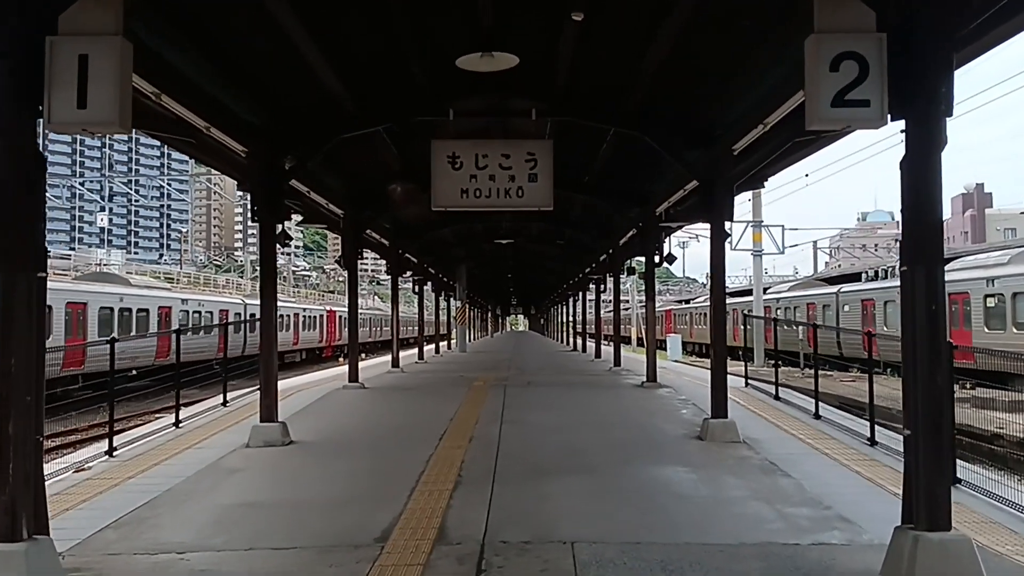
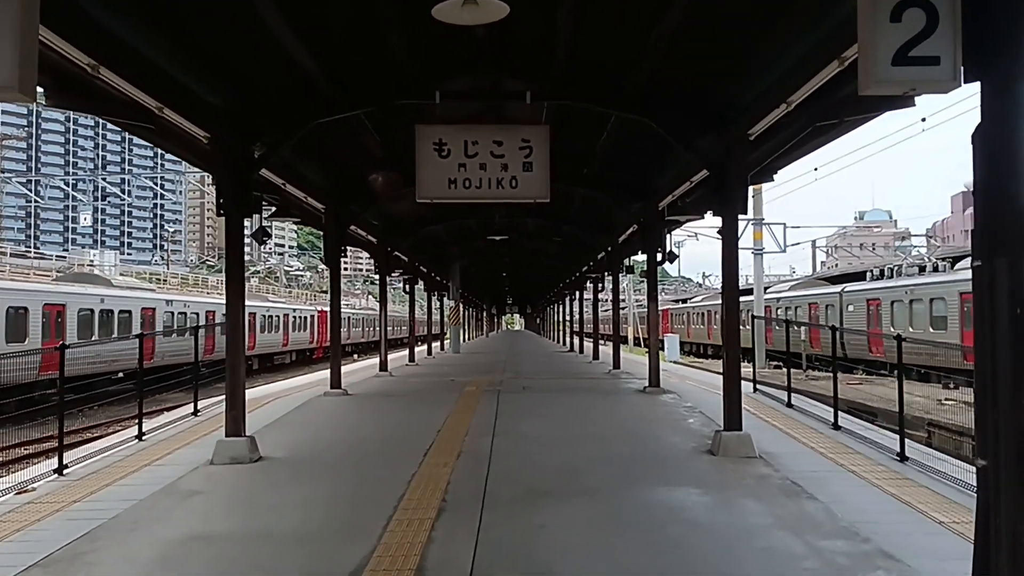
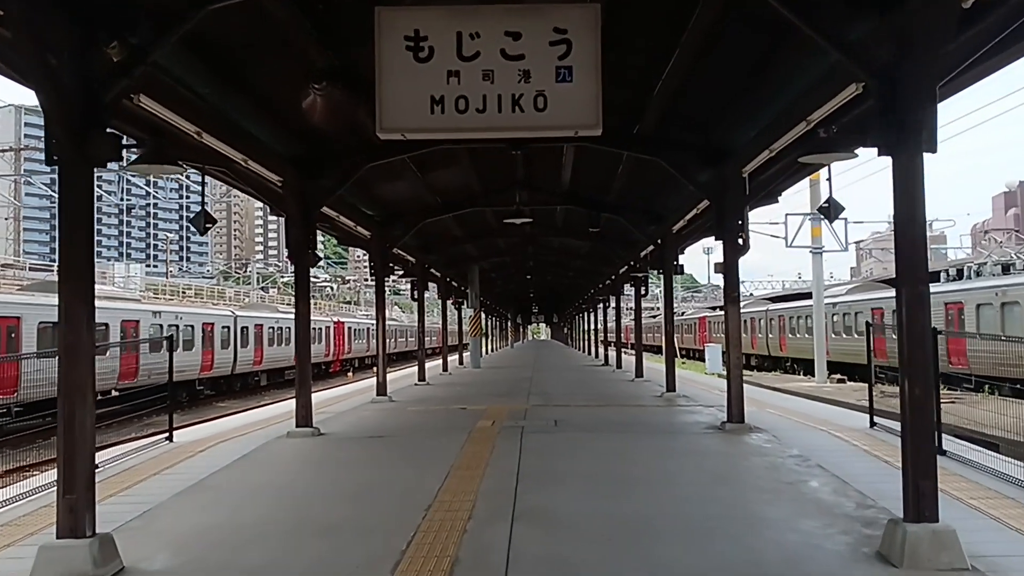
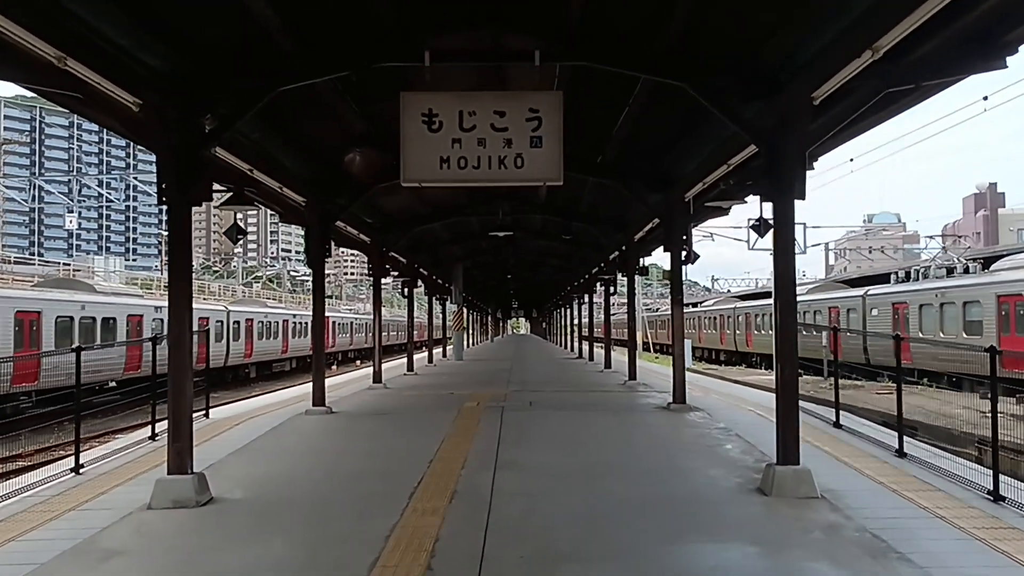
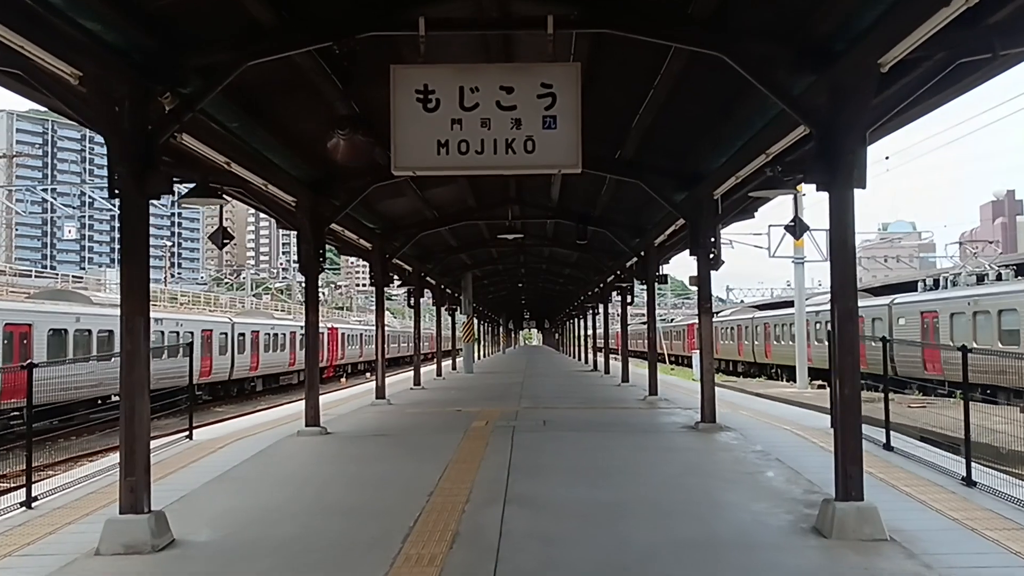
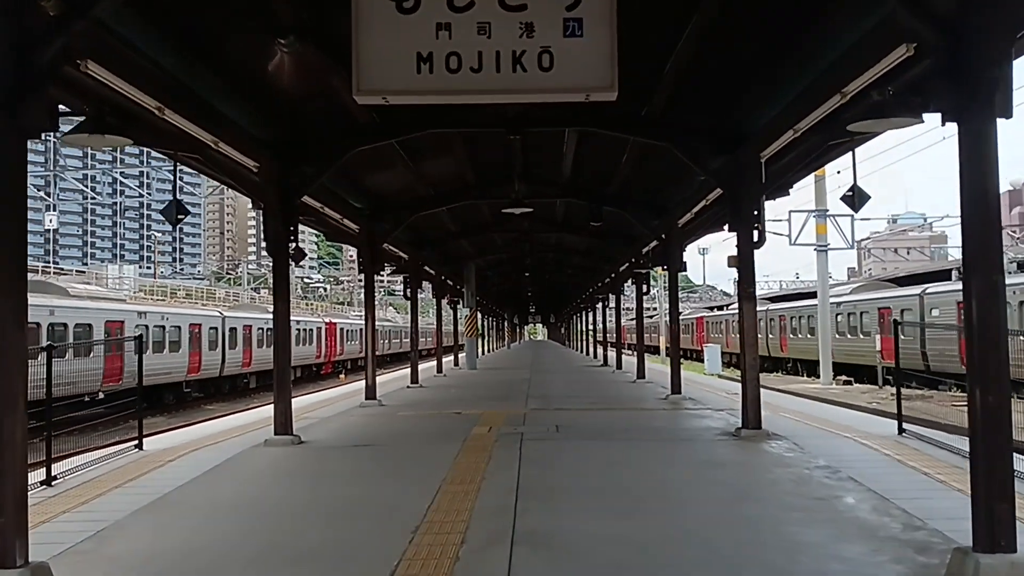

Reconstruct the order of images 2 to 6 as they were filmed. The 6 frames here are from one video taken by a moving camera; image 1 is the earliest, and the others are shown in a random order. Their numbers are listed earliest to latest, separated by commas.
2, 4, 5, 3, 6
